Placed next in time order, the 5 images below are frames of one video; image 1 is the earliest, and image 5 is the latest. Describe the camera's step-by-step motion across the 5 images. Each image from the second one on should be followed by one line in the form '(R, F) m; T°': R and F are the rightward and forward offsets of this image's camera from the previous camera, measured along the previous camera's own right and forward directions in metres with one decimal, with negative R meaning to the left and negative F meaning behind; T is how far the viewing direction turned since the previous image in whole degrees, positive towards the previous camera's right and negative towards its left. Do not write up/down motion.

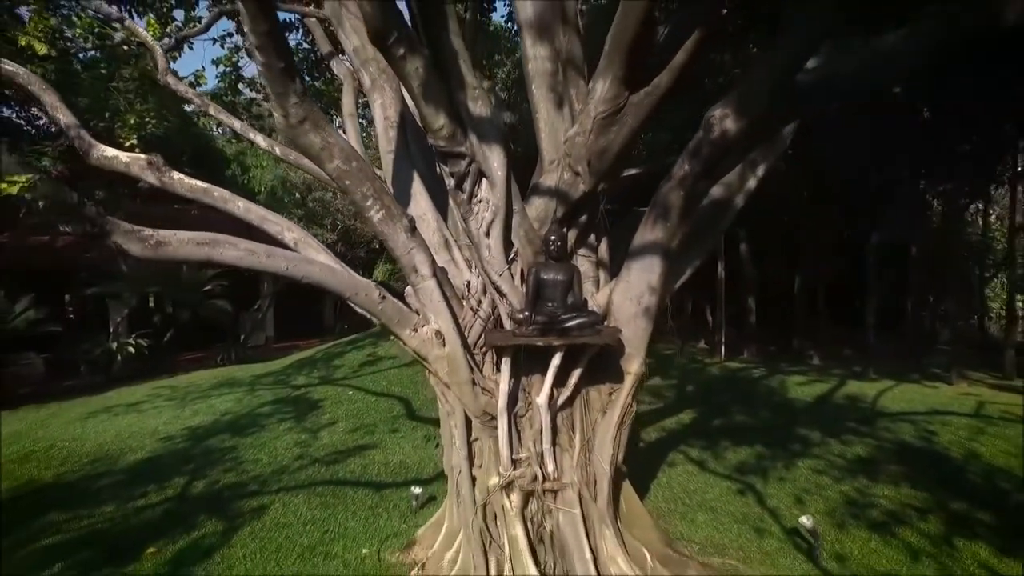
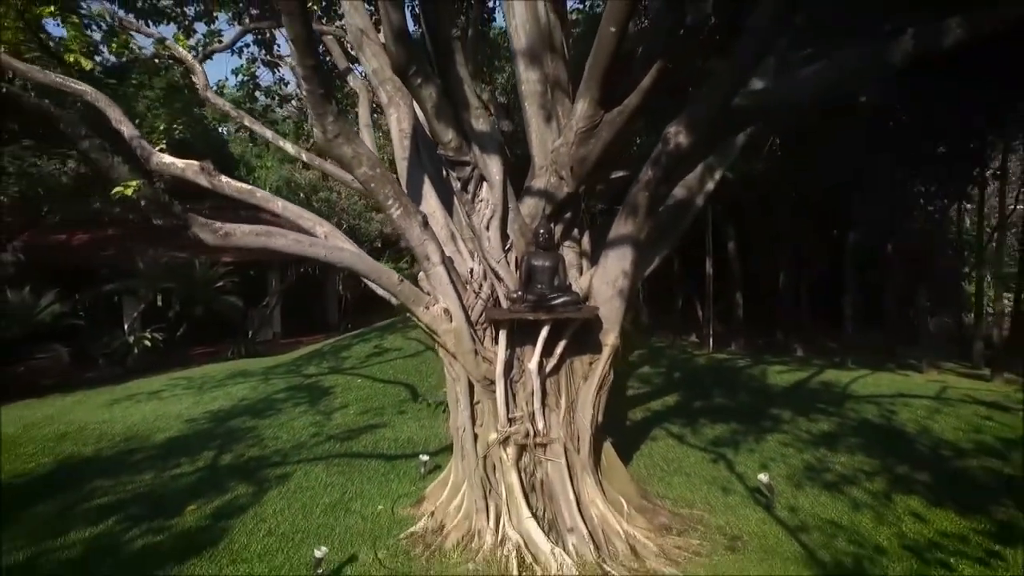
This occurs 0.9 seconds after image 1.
(0.0, -0.7) m; 0°
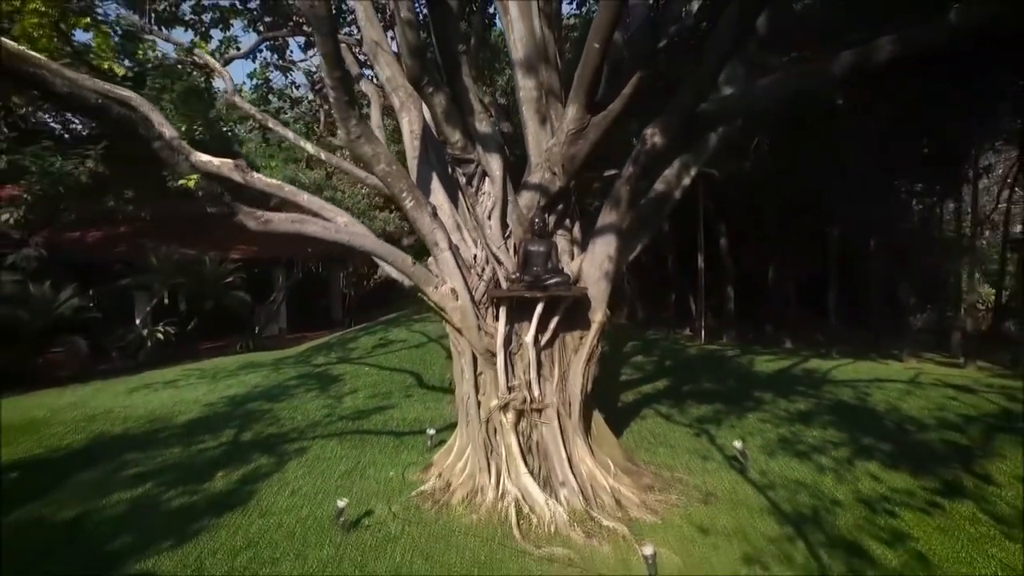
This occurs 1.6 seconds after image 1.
(0.0, -0.6) m; 0°
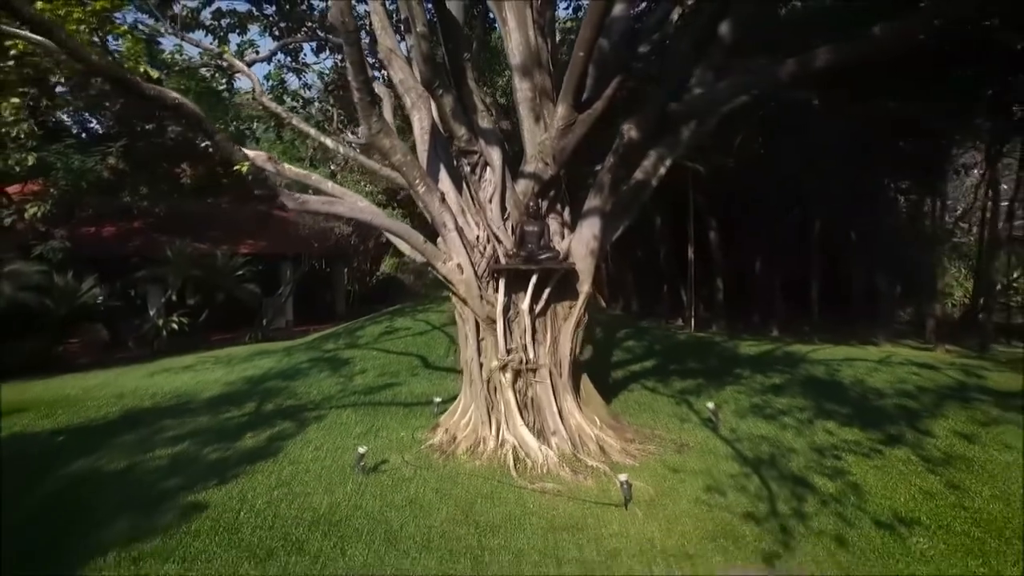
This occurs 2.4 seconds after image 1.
(0.0, -0.7) m; 0°
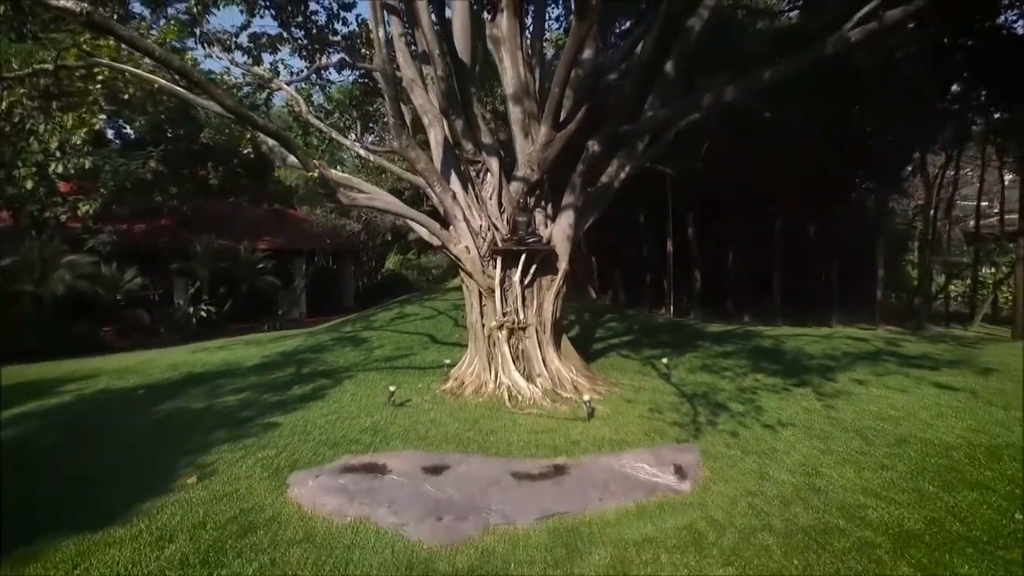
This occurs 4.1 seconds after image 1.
(0.0, -1.6) m; 0°
